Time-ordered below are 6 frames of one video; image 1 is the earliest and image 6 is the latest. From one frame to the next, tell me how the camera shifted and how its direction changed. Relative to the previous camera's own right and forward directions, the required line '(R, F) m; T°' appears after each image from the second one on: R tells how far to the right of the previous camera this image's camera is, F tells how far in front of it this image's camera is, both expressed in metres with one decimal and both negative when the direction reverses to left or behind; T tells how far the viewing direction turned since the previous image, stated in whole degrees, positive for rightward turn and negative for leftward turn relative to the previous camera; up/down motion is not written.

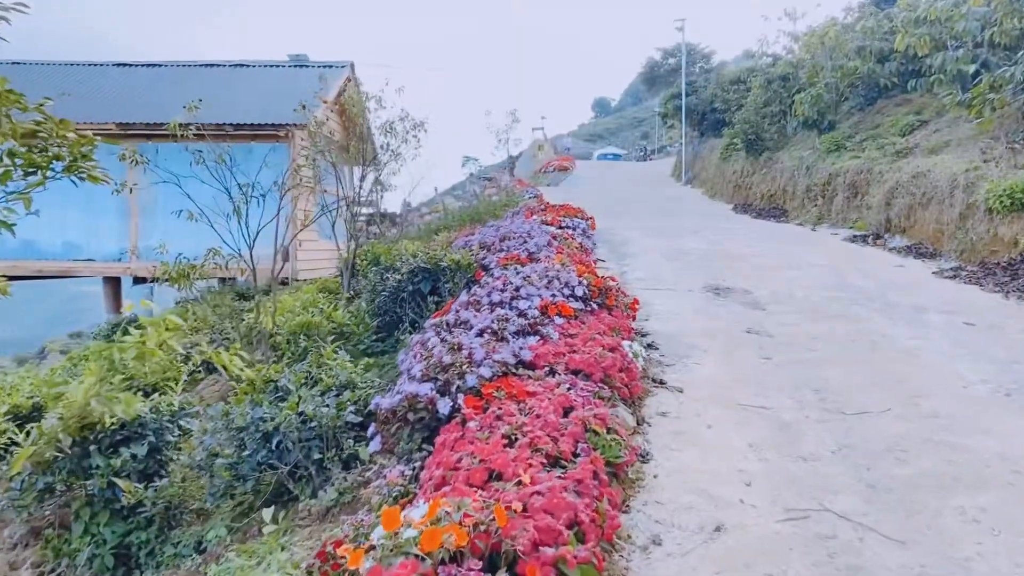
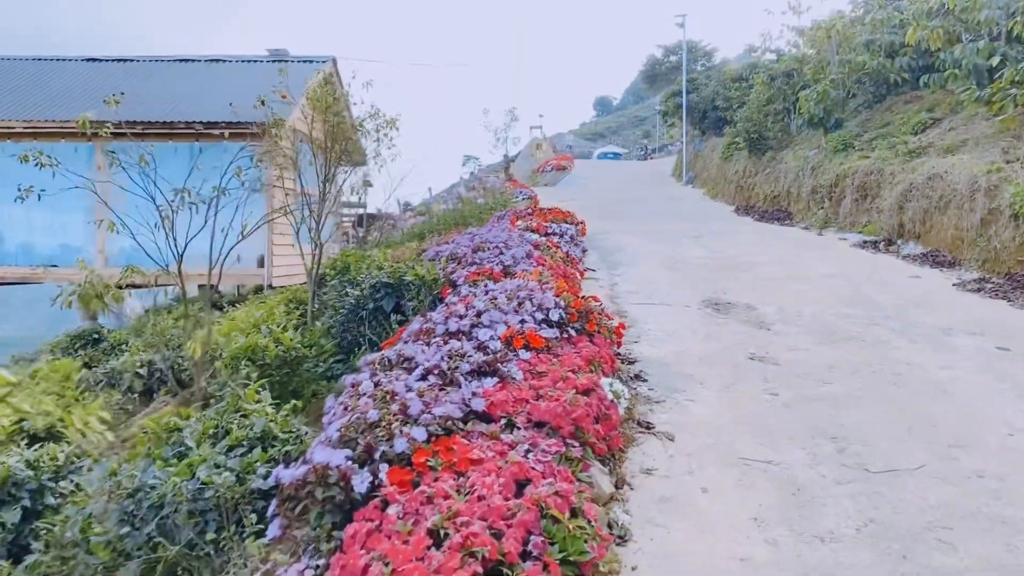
(+0.2, +0.6) m; 0°
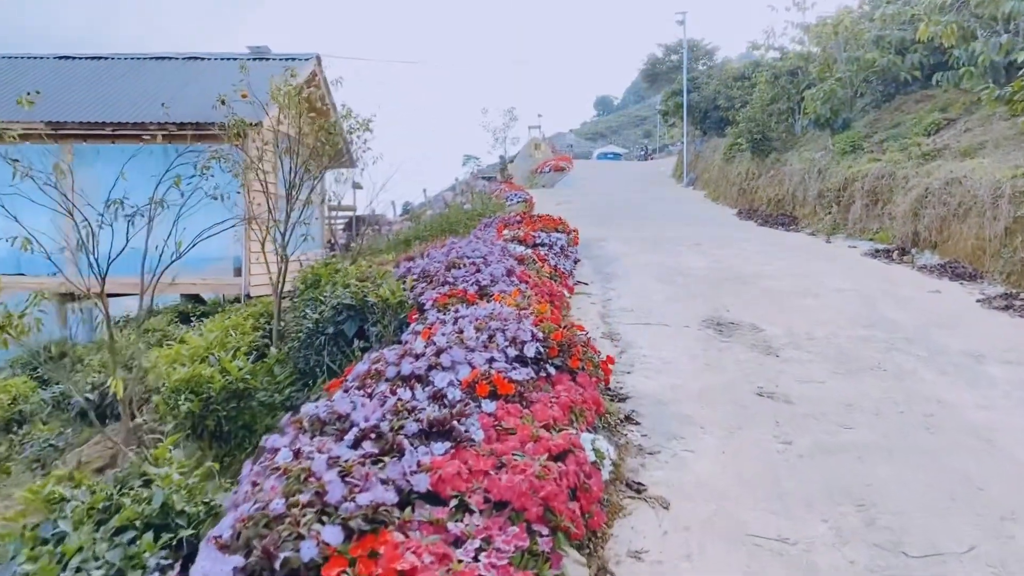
(+0.1, +0.5) m; 0°
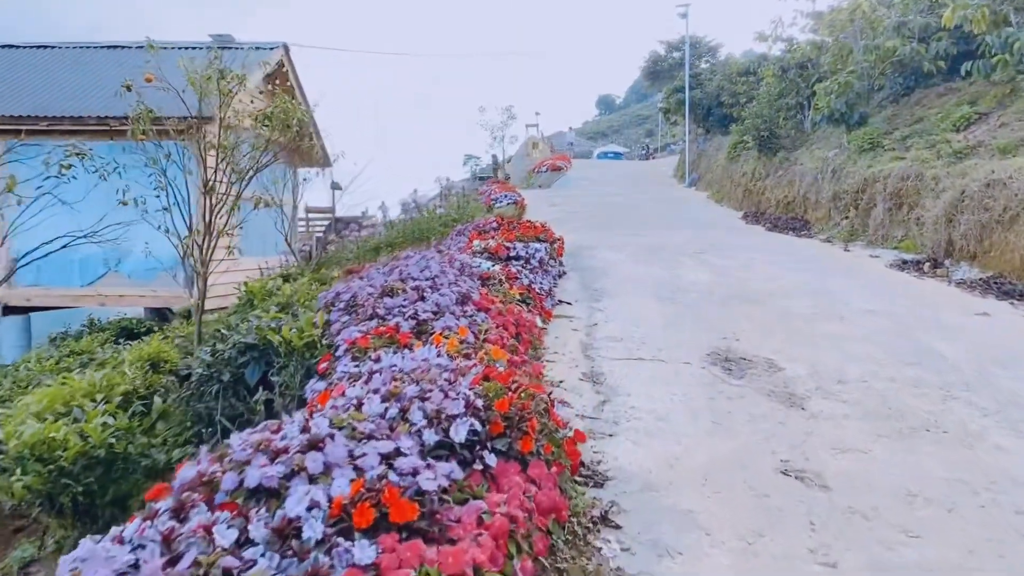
(+0.2, +0.9) m; 0°
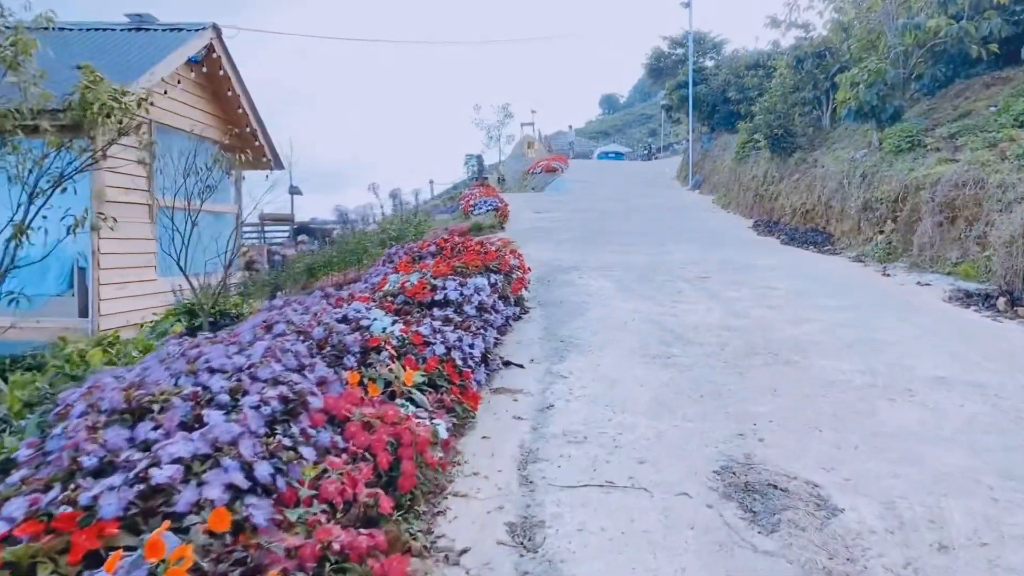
(+0.3, +1.5) m; 0°
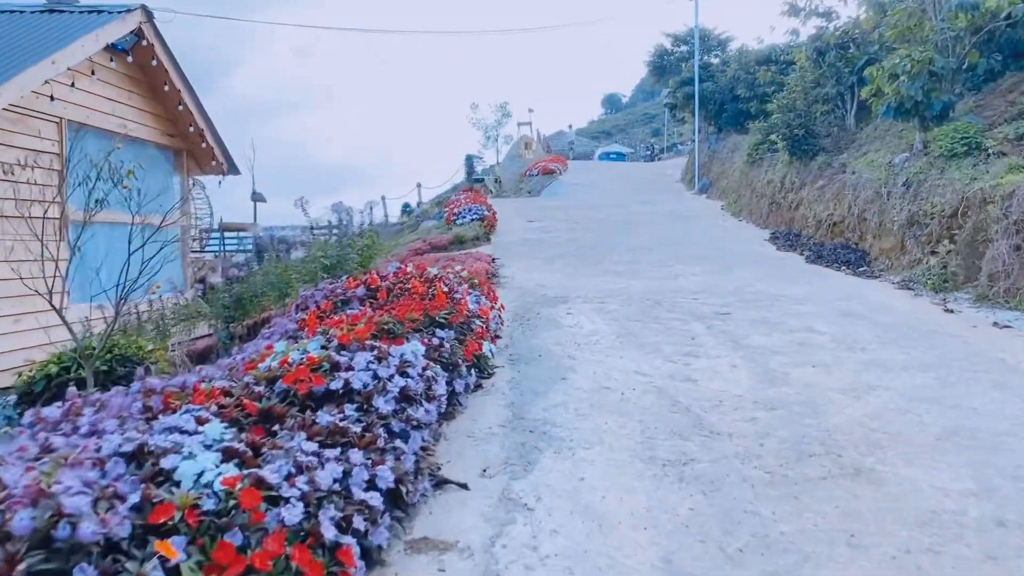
(+0.2, +1.2) m; 0°
